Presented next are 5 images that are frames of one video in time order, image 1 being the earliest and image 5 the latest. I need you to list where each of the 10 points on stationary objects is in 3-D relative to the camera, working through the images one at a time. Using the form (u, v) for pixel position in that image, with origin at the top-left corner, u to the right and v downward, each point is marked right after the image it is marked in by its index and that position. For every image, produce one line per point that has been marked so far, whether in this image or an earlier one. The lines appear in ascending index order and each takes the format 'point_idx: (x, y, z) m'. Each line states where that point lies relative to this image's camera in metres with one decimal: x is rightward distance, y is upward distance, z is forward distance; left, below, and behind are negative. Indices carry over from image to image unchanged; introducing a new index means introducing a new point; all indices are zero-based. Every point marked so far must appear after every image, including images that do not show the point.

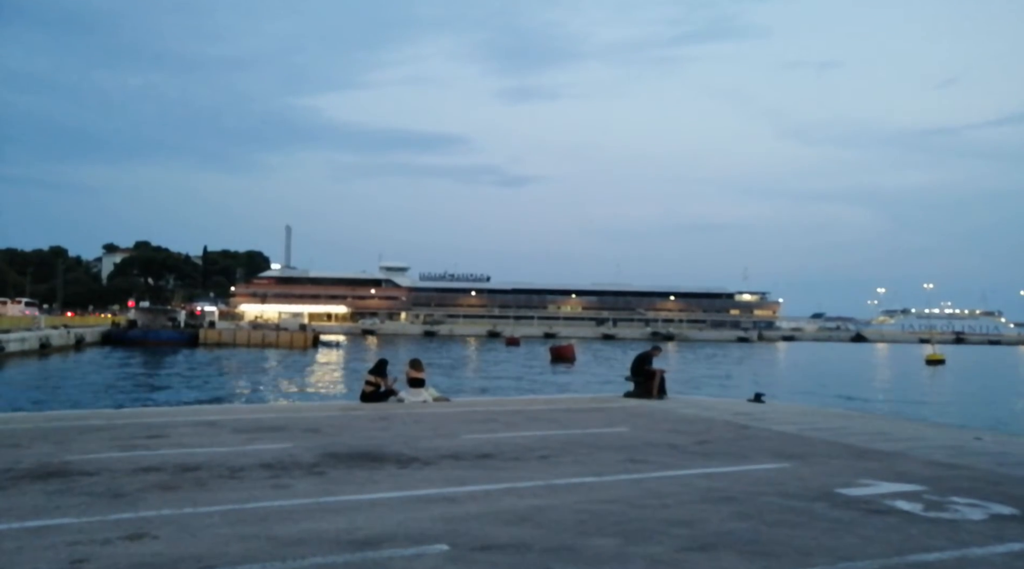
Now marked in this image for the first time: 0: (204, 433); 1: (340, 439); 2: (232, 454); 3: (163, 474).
0: (-4.3, -2.1, +11.8) m
1: (-2.4, -2.1, +11.7) m
2: (-3.3, -2.0, +10.1) m
3: (-3.6, -1.9, +8.7) m
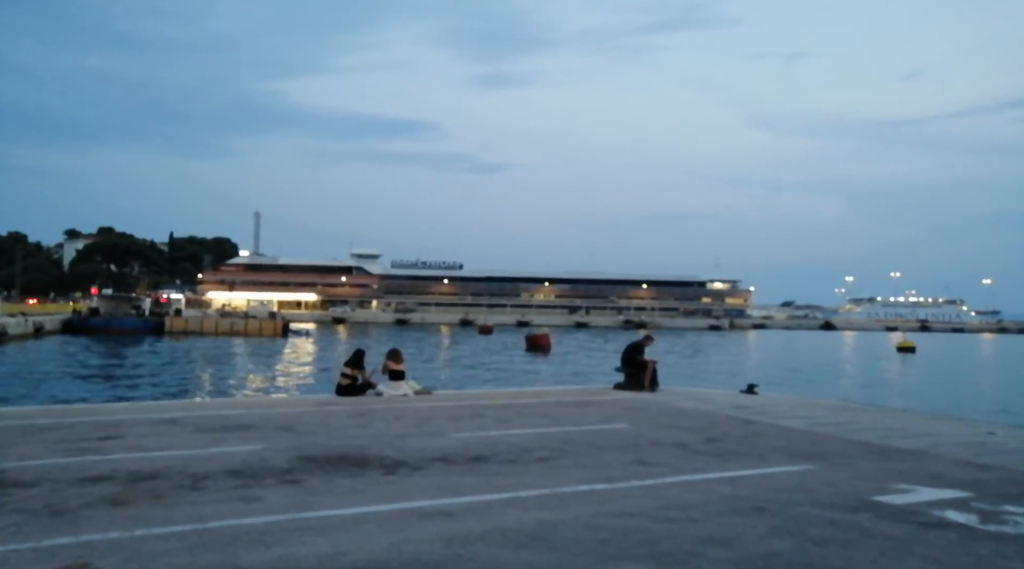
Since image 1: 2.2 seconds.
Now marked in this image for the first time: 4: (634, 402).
0: (-4.4, -1.9, +10.6) m
1: (-2.4, -1.9, +10.6) m
2: (-3.4, -1.8, +9.0) m
3: (-3.6, -1.8, +7.6) m
4: (+2.3, -2.2, +16.0) m
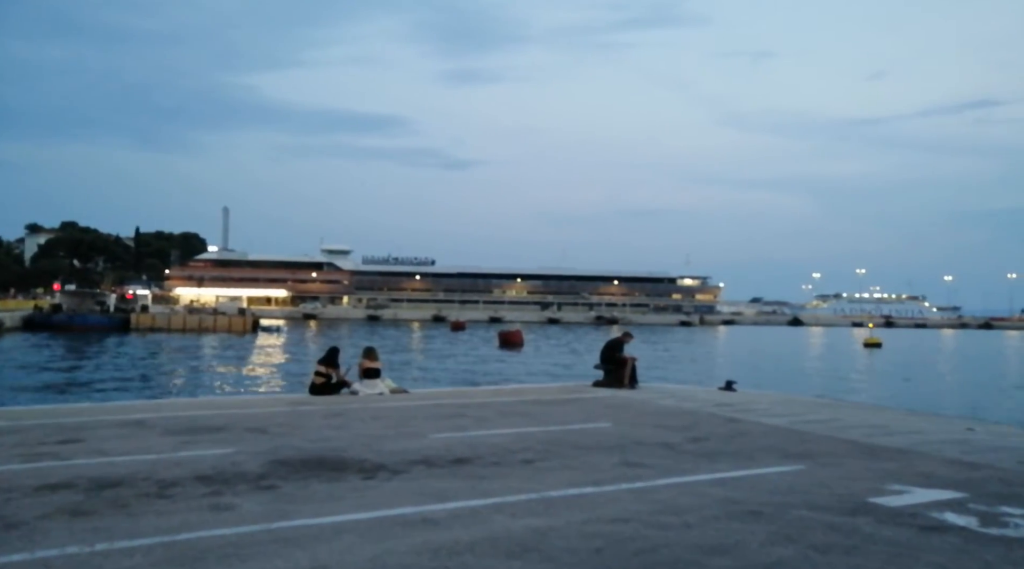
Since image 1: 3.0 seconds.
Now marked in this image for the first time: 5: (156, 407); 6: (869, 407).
0: (-4.6, -1.8, +10.1) m
1: (-2.6, -1.9, +10.2) m
2: (-3.5, -1.8, +8.5) m
3: (-3.7, -1.7, +7.1) m
4: (+1.9, -2.1, +15.7) m
5: (-5.3, -1.8, +12.7) m
6: (+7.2, -2.5, +17.2) m
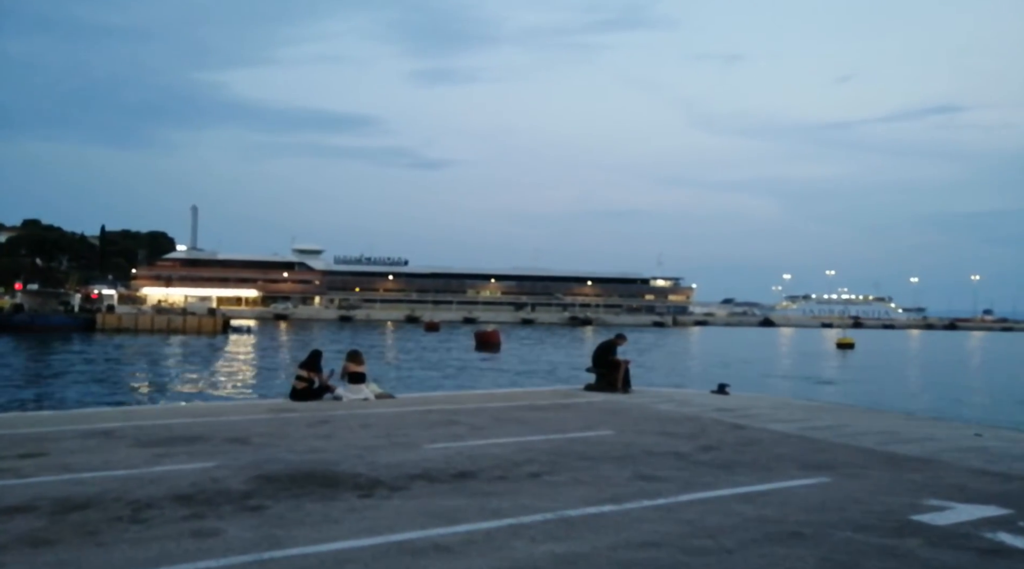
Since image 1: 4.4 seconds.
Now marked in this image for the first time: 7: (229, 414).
0: (-4.5, -1.8, +9.3) m
1: (-2.6, -1.9, +9.4) m
2: (-3.4, -1.8, +7.7) m
3: (-3.6, -1.7, +6.3) m
4: (+1.8, -2.1, +15.1) m
5: (-5.4, -1.8, +11.8) m
6: (+7.0, -2.5, +16.7) m
7: (-4.1, -1.9, +12.3) m
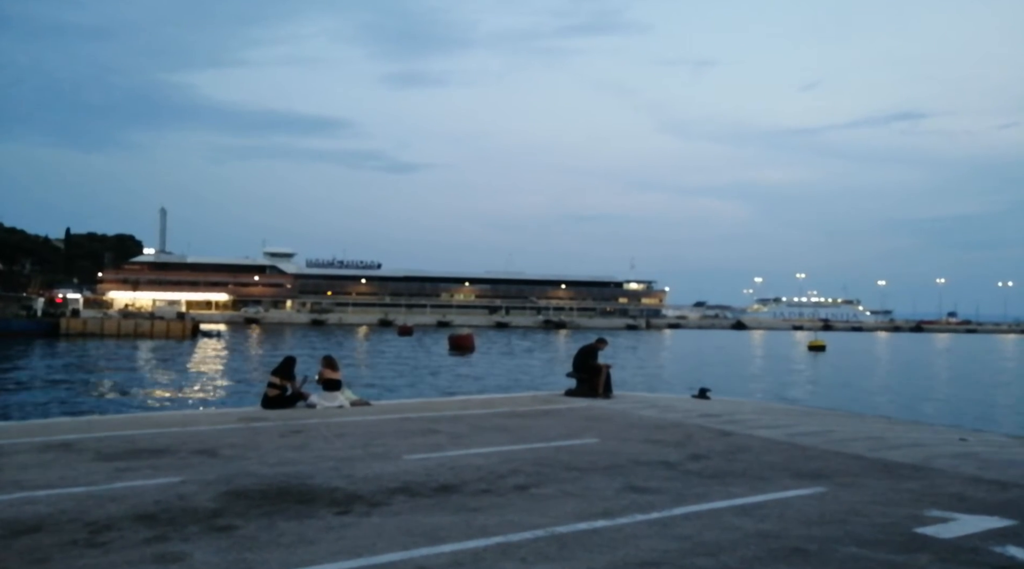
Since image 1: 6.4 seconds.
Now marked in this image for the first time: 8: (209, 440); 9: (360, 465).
0: (-4.7, -1.8, +8.7) m
1: (-2.8, -1.9, +8.9) m
2: (-3.5, -1.8, +7.2) m
3: (-3.6, -1.8, +5.8) m
4: (+1.4, -2.2, +14.7) m
5: (-5.6, -1.8, +11.2) m
6: (+6.6, -2.6, +16.5) m
7: (-4.4, -1.9, +11.8) m
8: (-3.8, -1.9, +10.5) m
9: (-1.6, -1.9, +9.1) m
